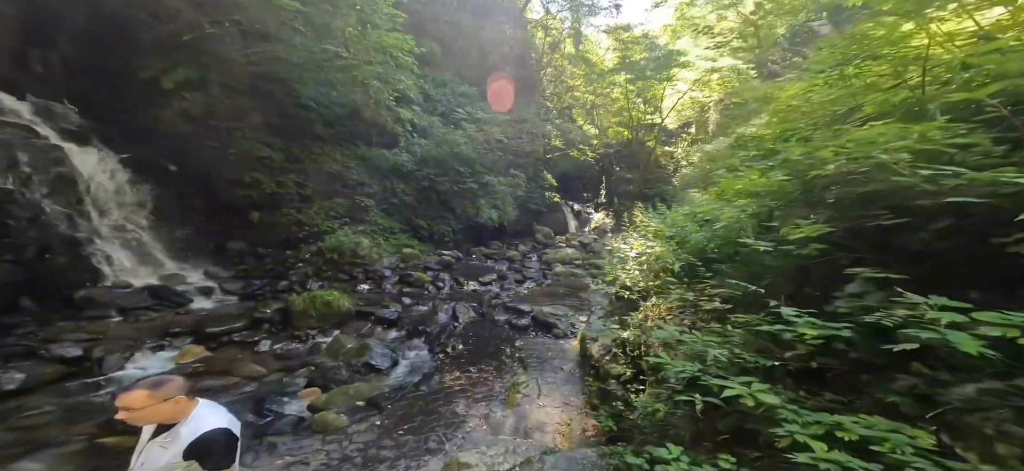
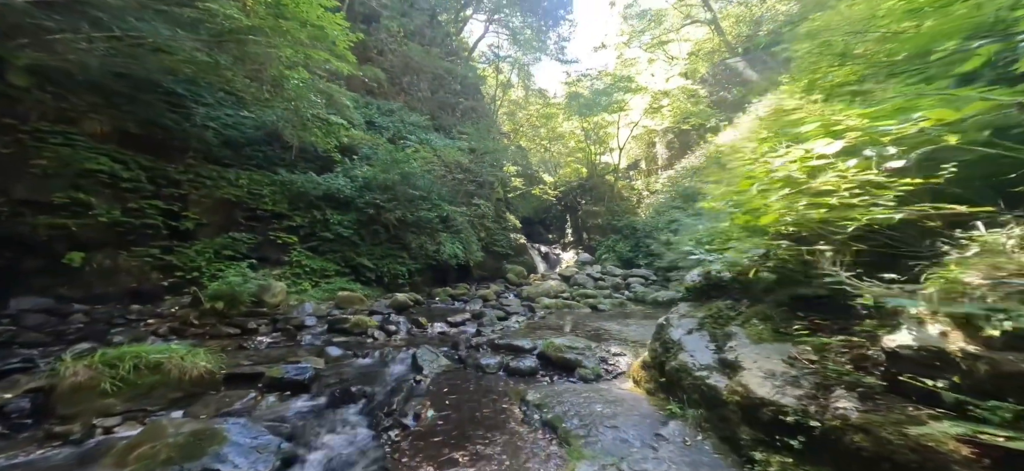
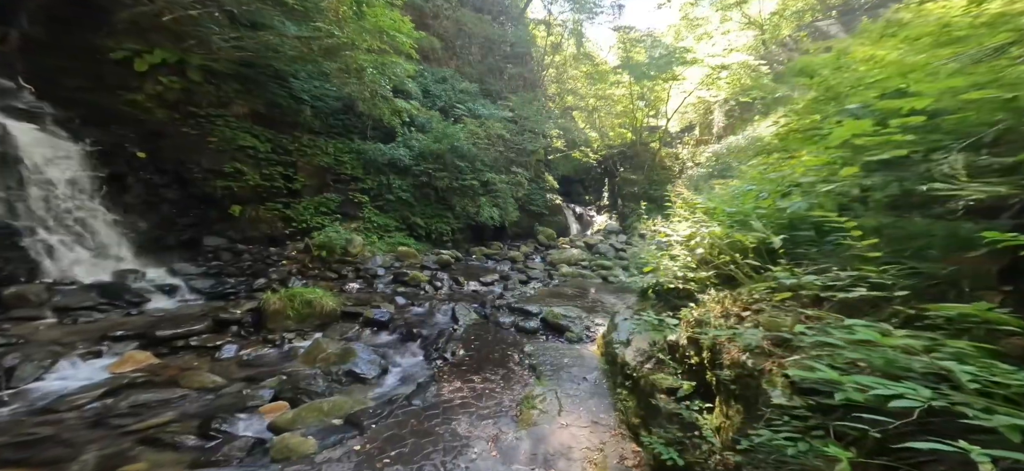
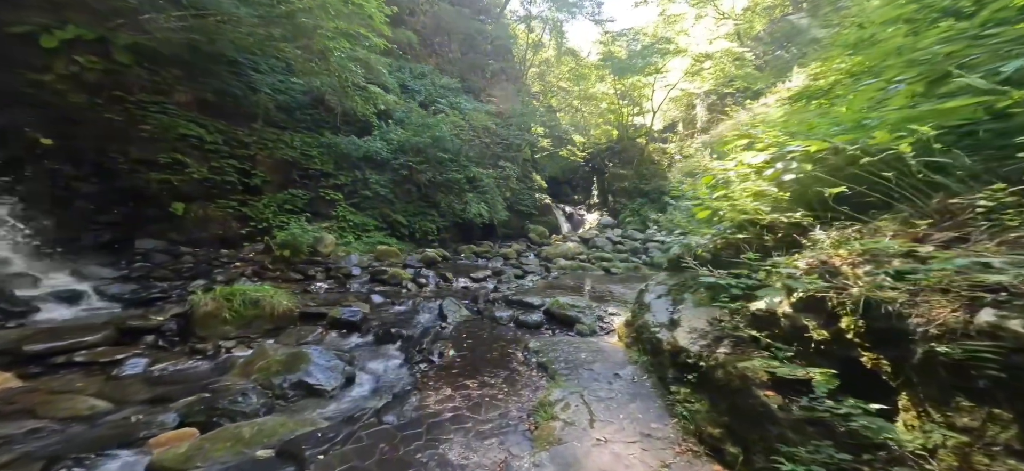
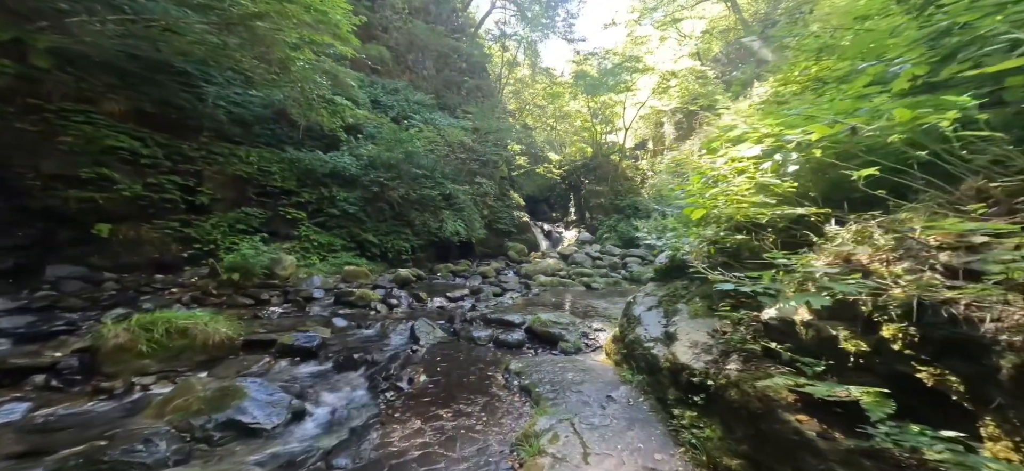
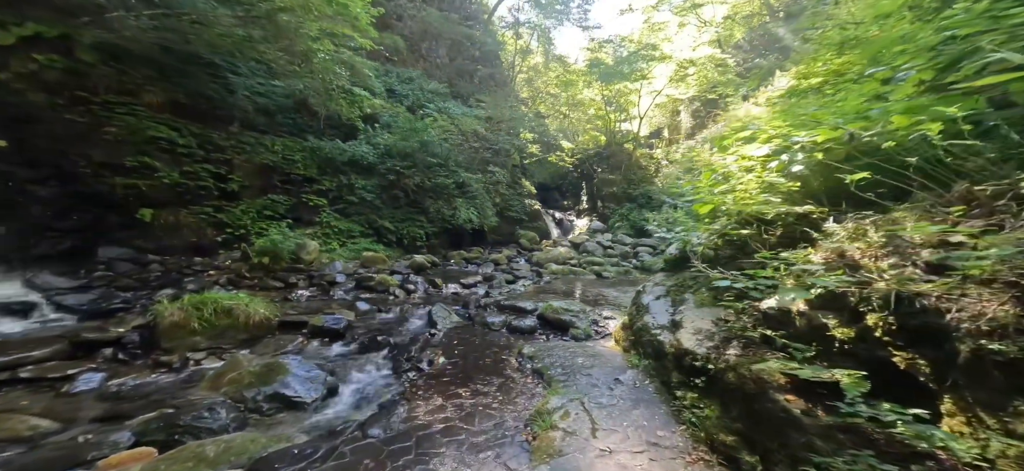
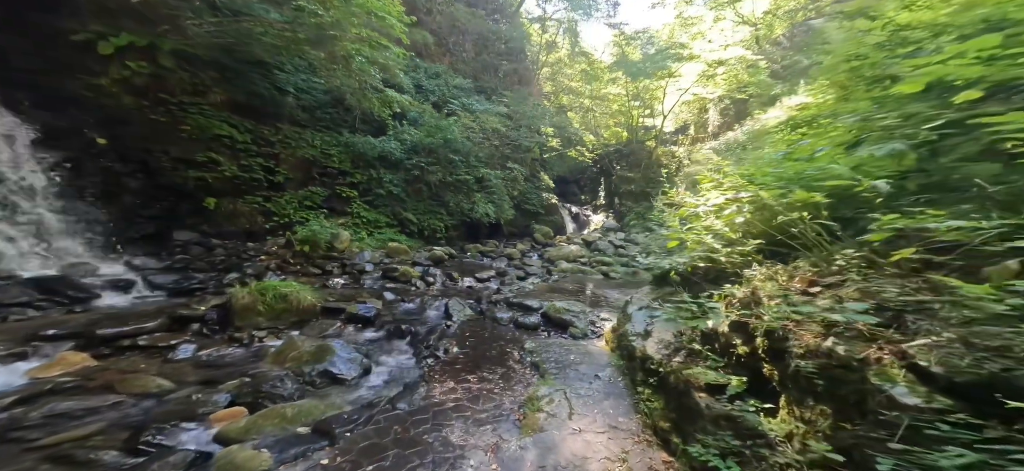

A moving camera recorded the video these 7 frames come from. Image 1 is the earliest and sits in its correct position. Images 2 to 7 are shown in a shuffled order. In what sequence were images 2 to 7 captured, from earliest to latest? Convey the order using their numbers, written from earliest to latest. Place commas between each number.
3, 7, 4, 6, 5, 2
